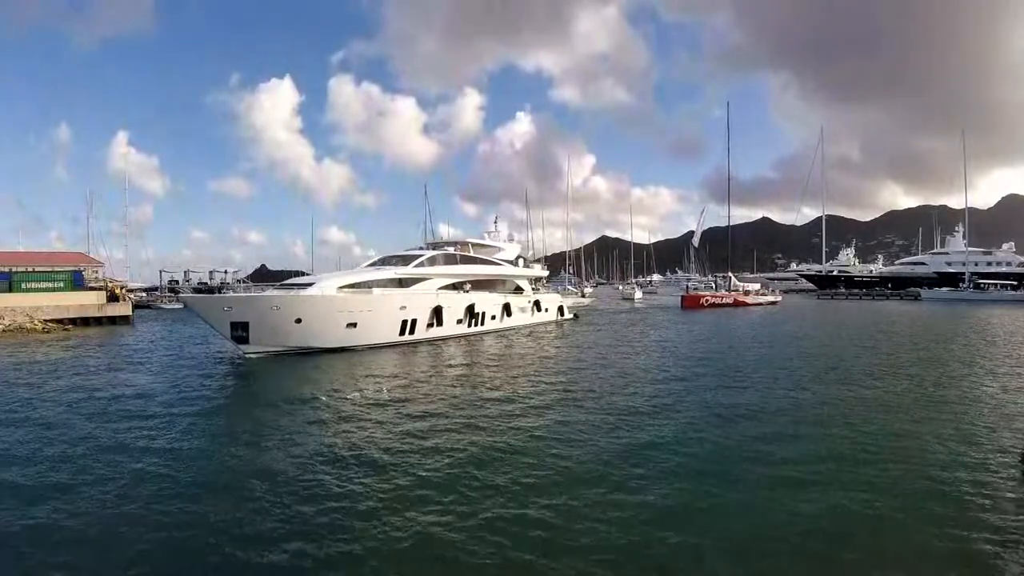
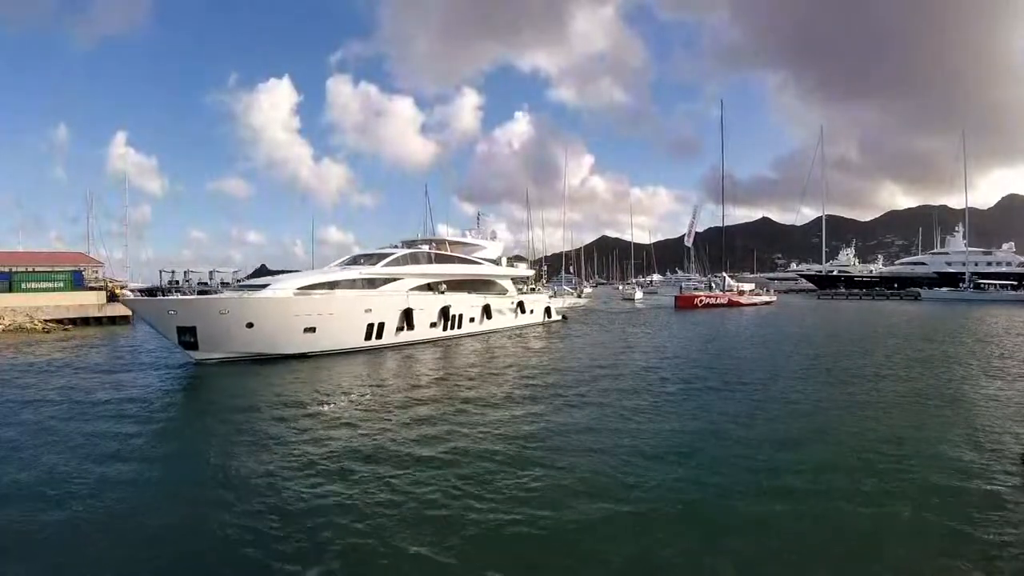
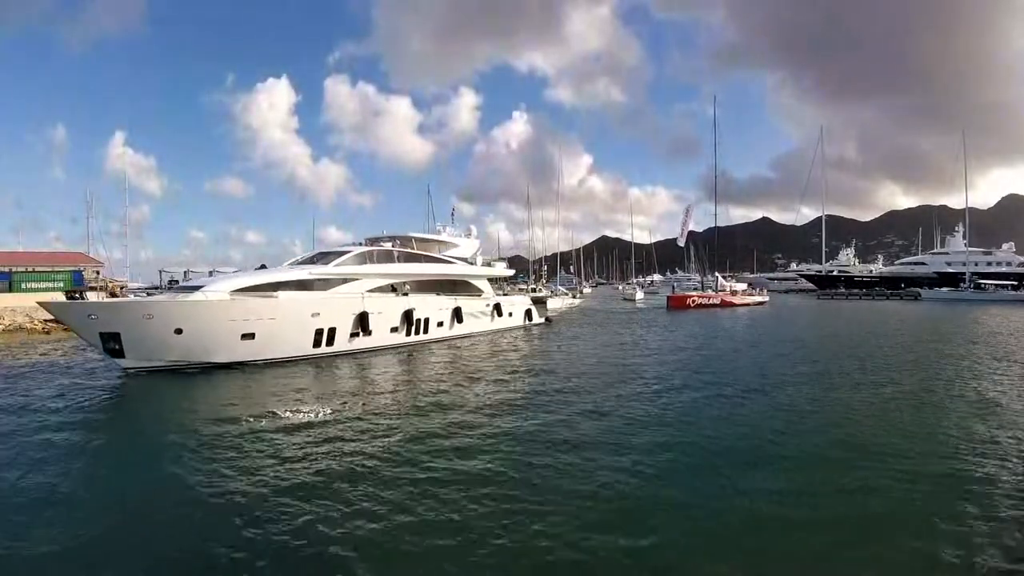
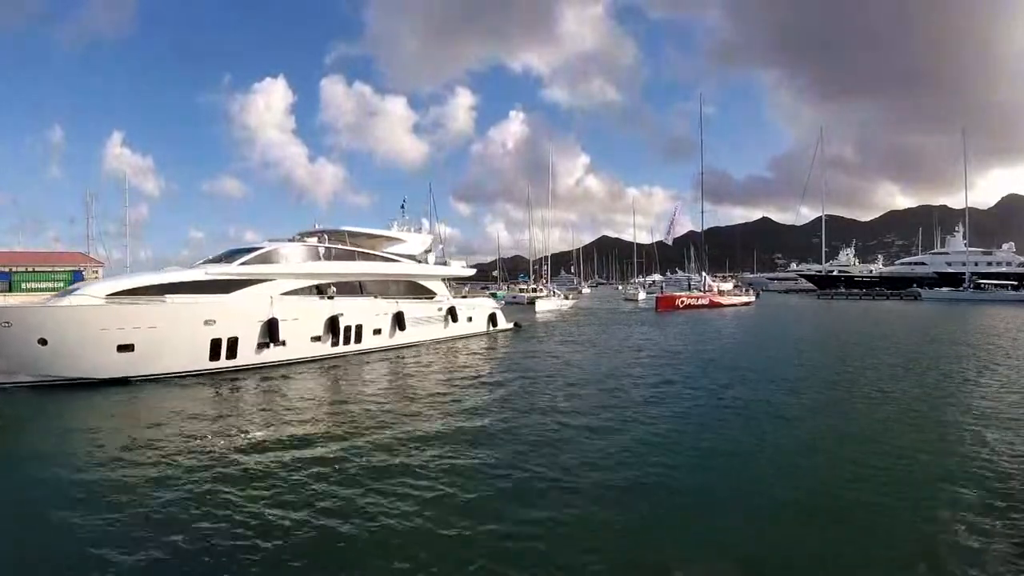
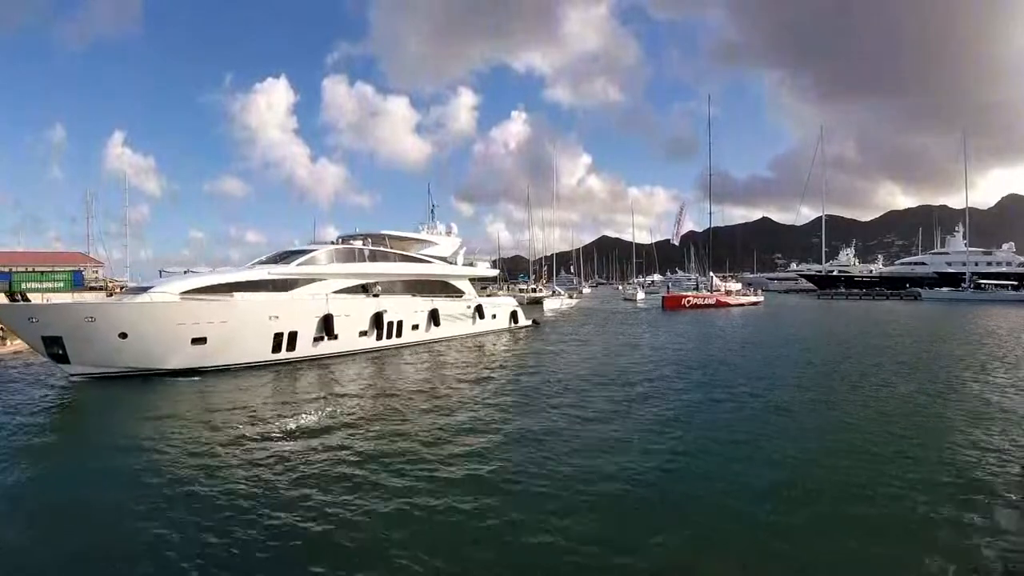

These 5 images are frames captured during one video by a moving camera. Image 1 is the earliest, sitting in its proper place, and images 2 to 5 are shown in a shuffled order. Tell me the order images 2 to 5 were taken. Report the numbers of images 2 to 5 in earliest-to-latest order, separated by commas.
2, 3, 5, 4
